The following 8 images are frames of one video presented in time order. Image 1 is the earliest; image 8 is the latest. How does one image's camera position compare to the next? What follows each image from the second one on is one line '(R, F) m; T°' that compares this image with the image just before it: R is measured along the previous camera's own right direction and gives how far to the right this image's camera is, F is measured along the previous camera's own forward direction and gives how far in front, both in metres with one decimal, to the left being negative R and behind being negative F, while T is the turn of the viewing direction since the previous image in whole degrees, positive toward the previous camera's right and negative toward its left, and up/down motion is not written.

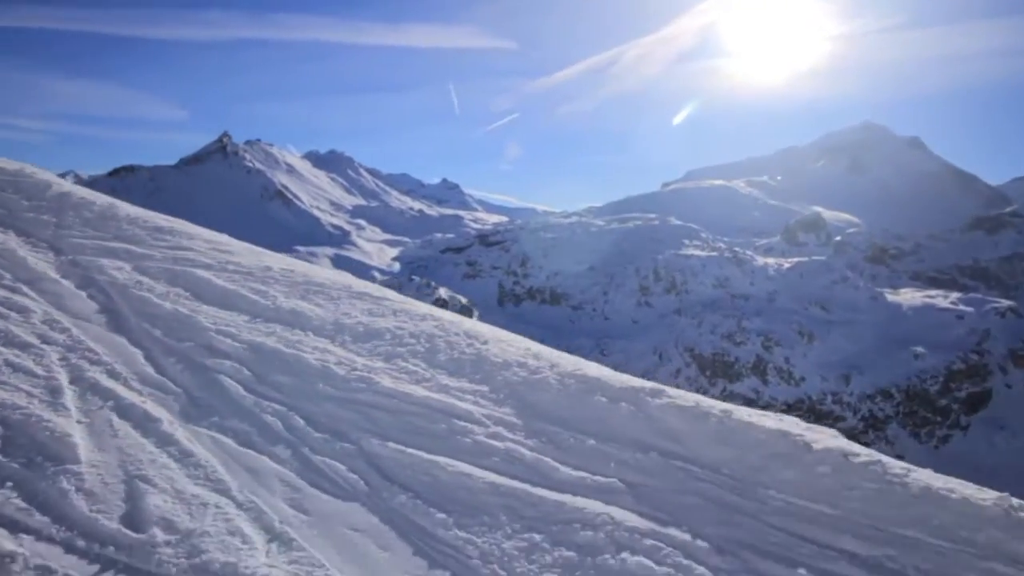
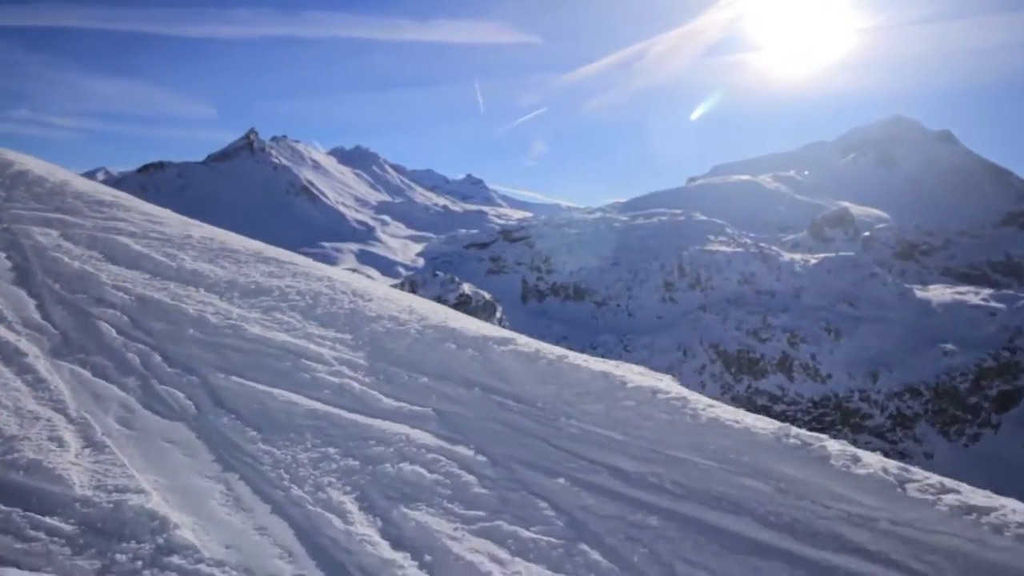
(+1.6, -0.5) m; -2°
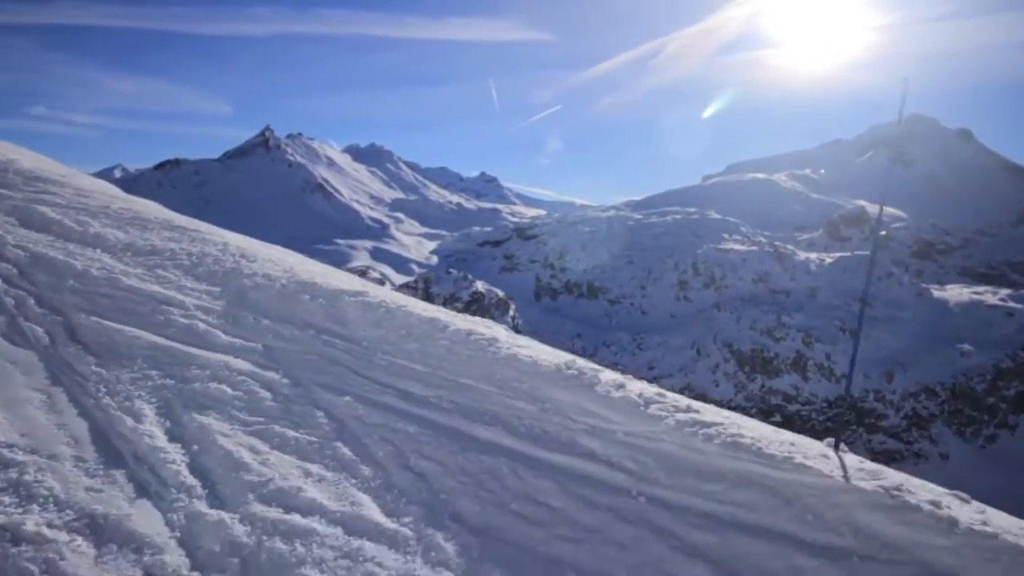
(+1.8, -0.7) m; -1°
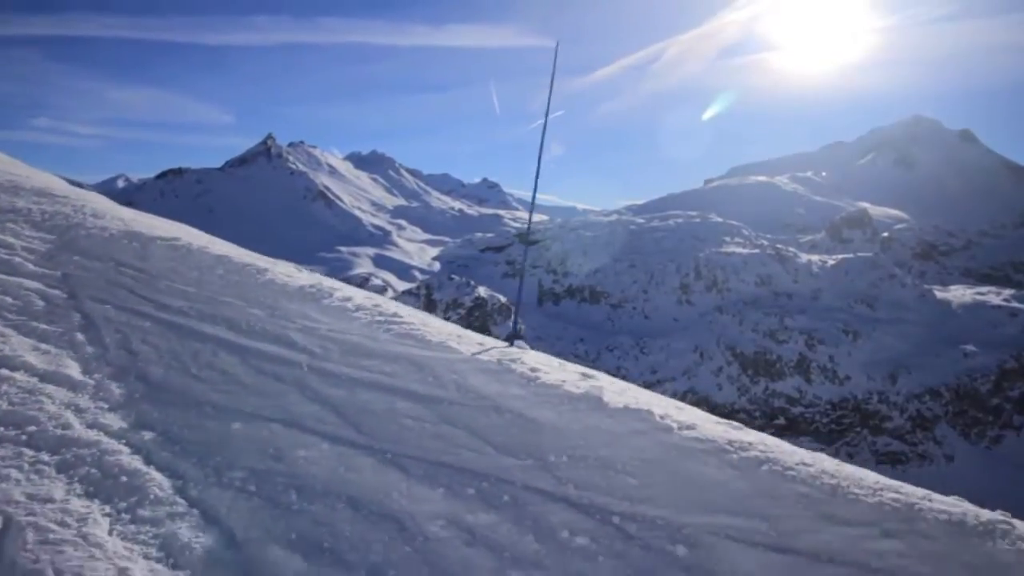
(+2.8, -1.3) m; 0°
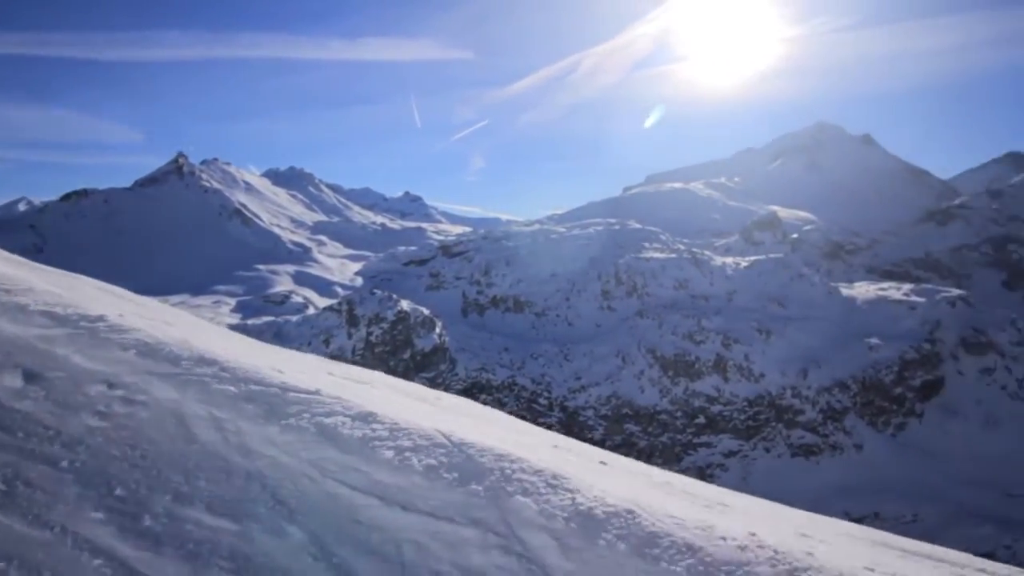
(+8.4, -4.1) m; +7°
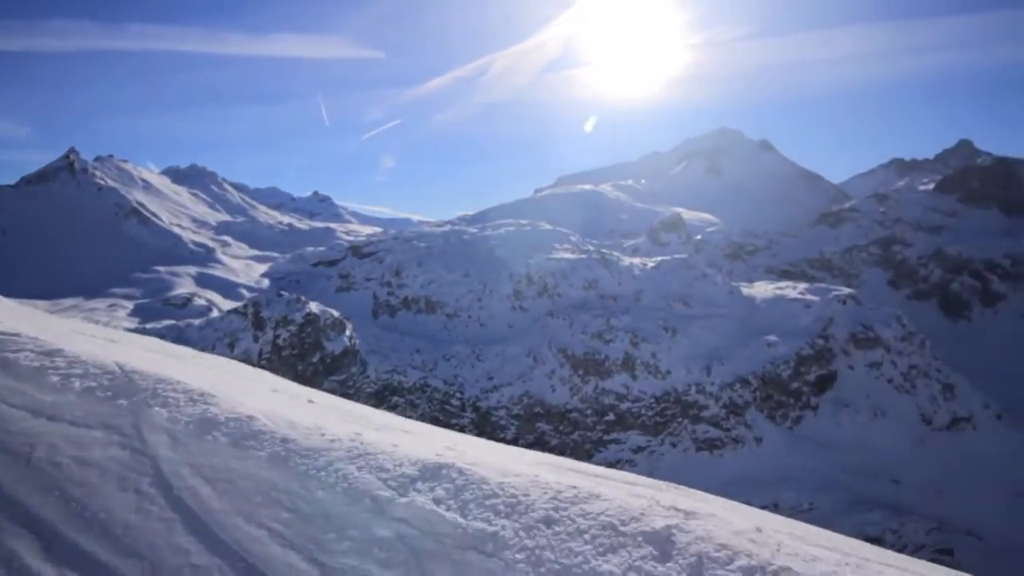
(+4.2, -2.3) m; +7°
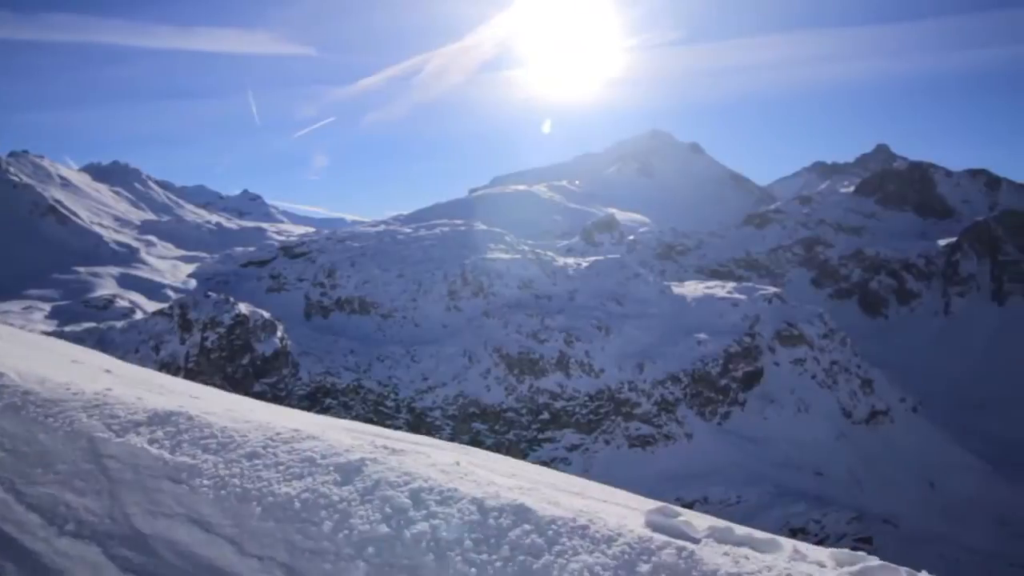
(+3.4, -1.5) m; +5°
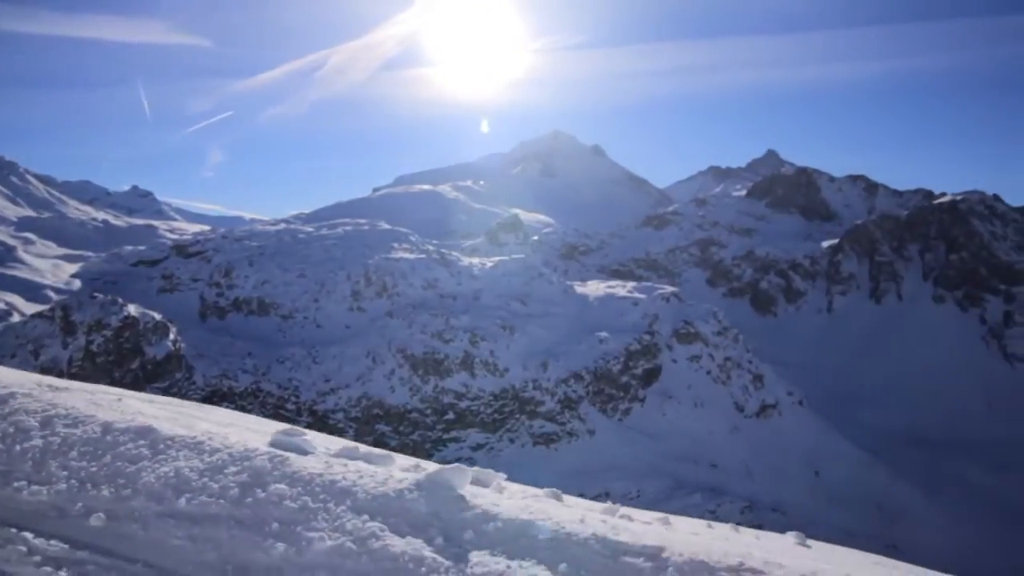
(+4.8, -2.4) m; +8°
